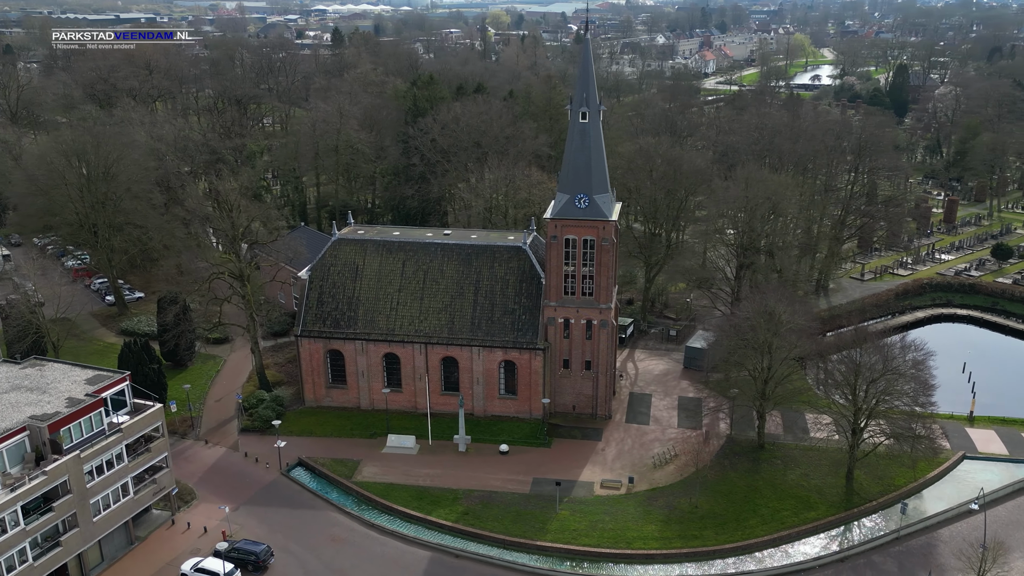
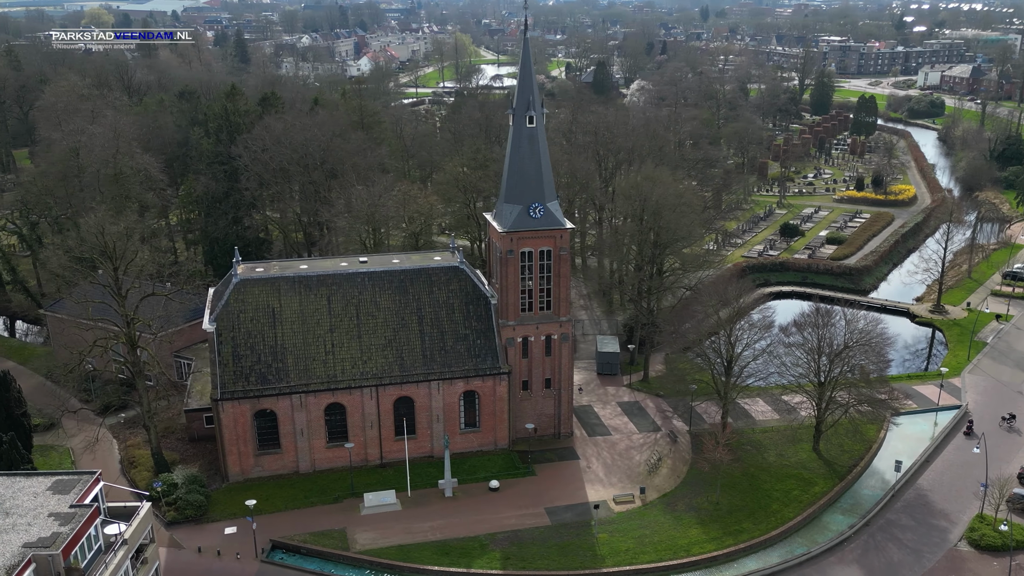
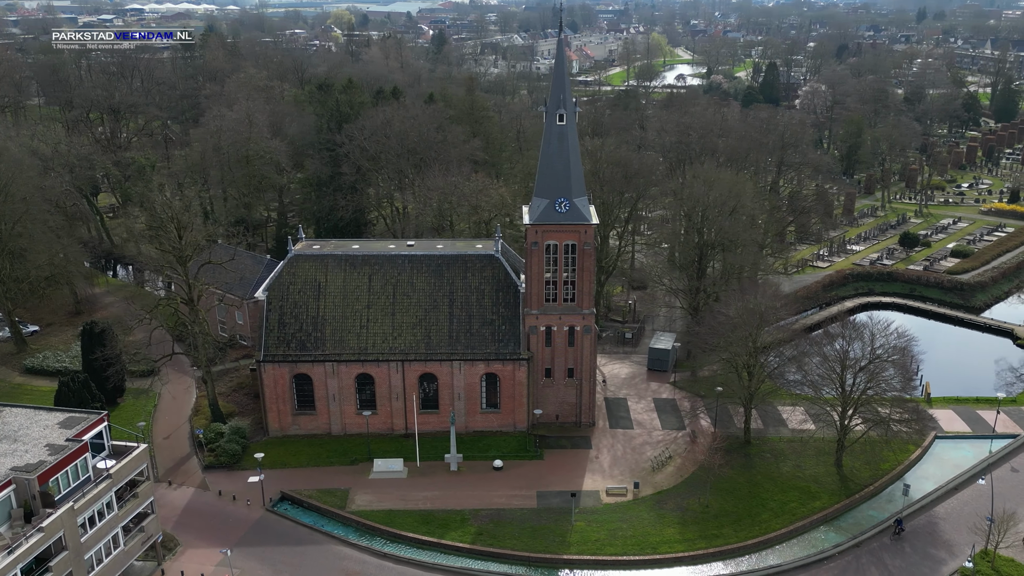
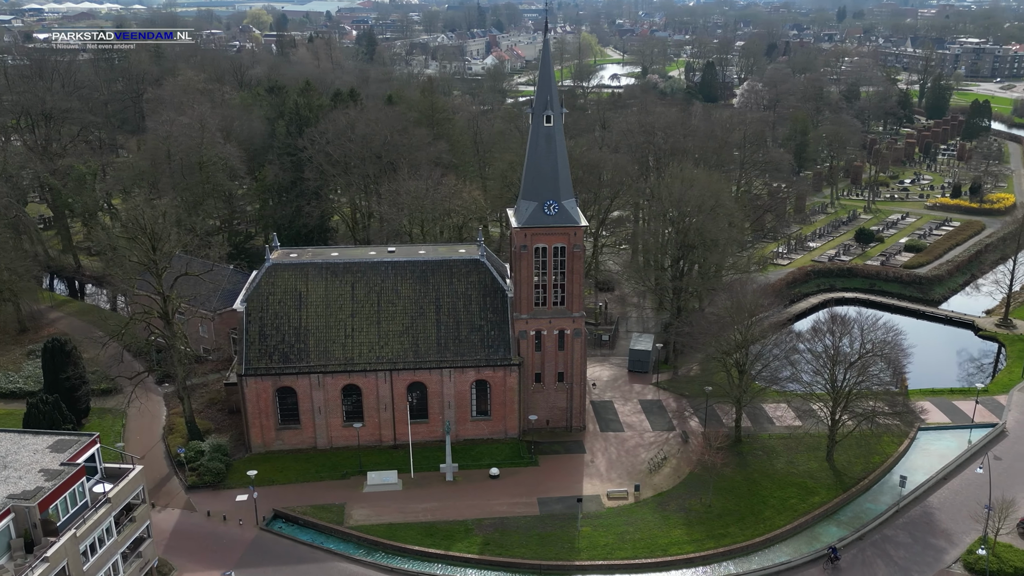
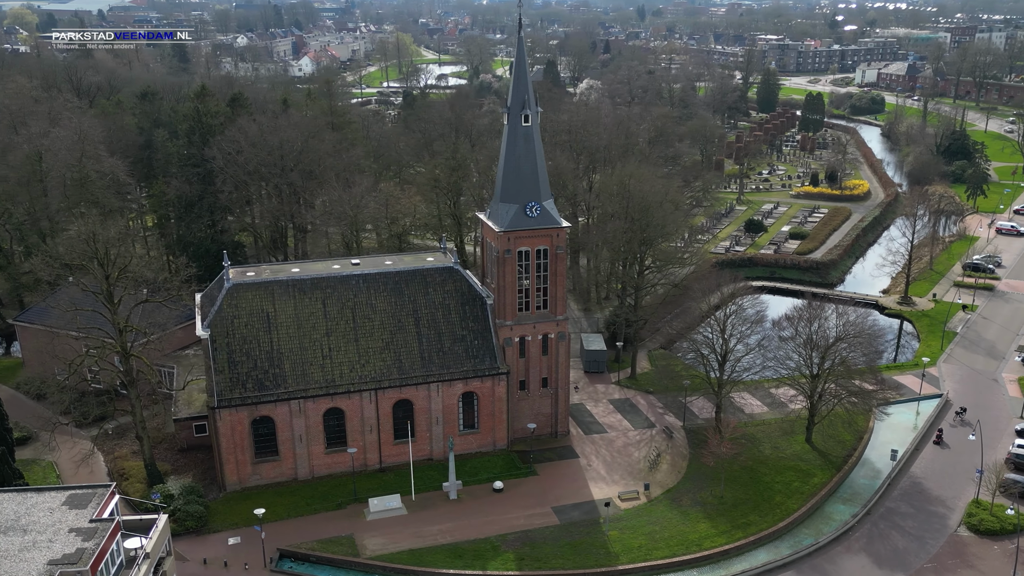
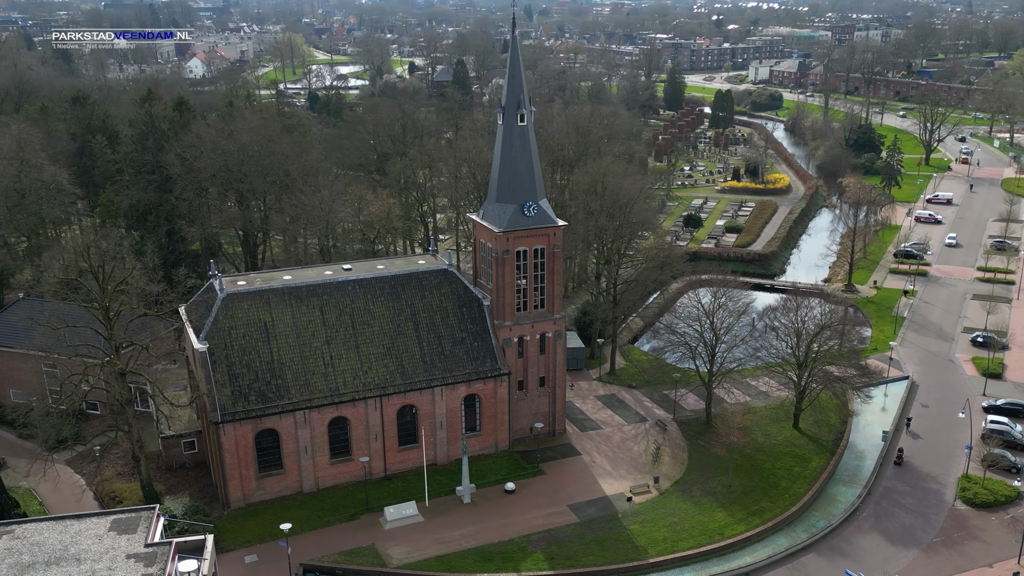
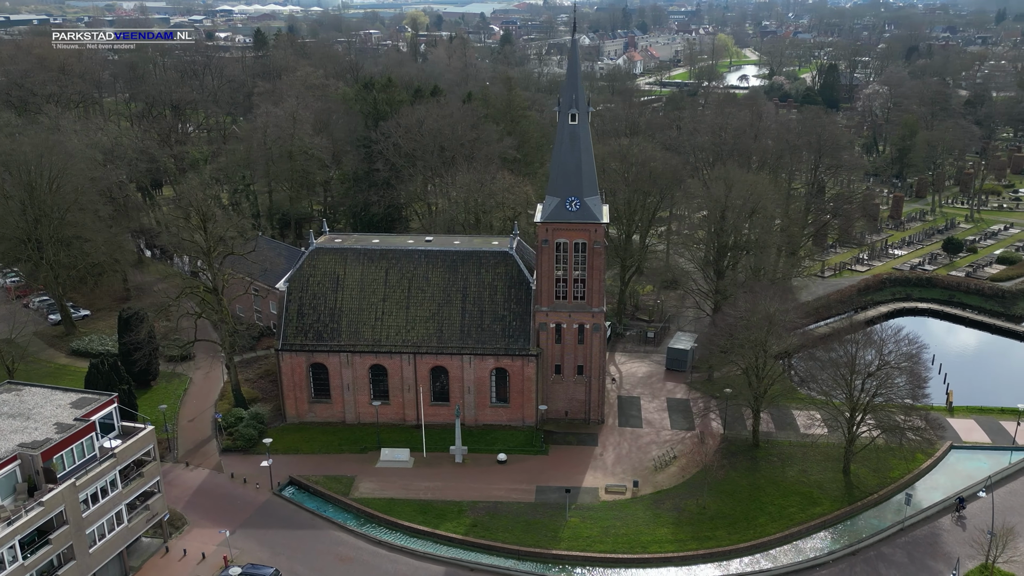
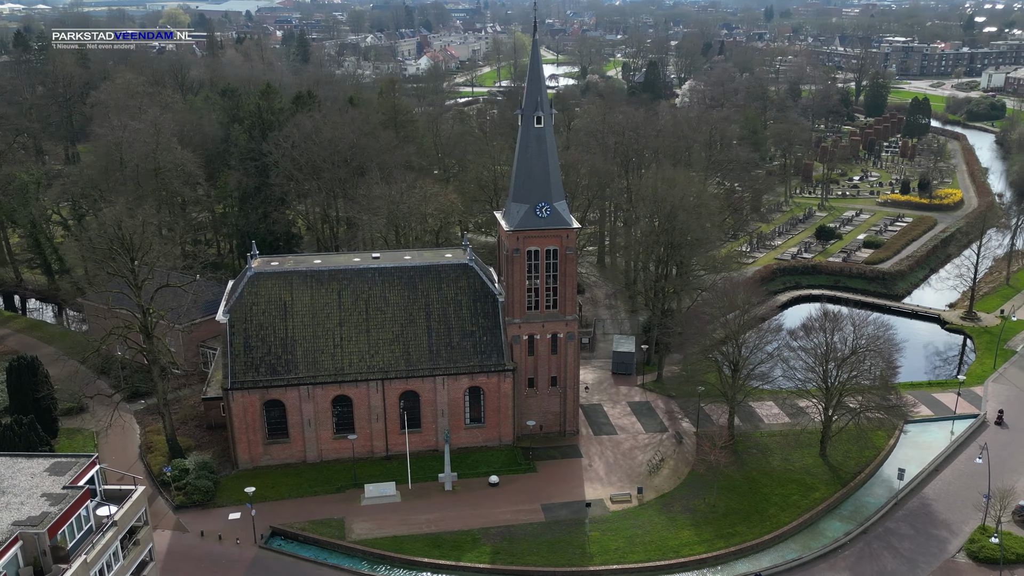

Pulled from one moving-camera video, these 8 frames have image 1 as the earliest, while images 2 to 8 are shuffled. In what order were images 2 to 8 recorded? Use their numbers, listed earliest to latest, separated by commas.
7, 3, 4, 8, 2, 5, 6
